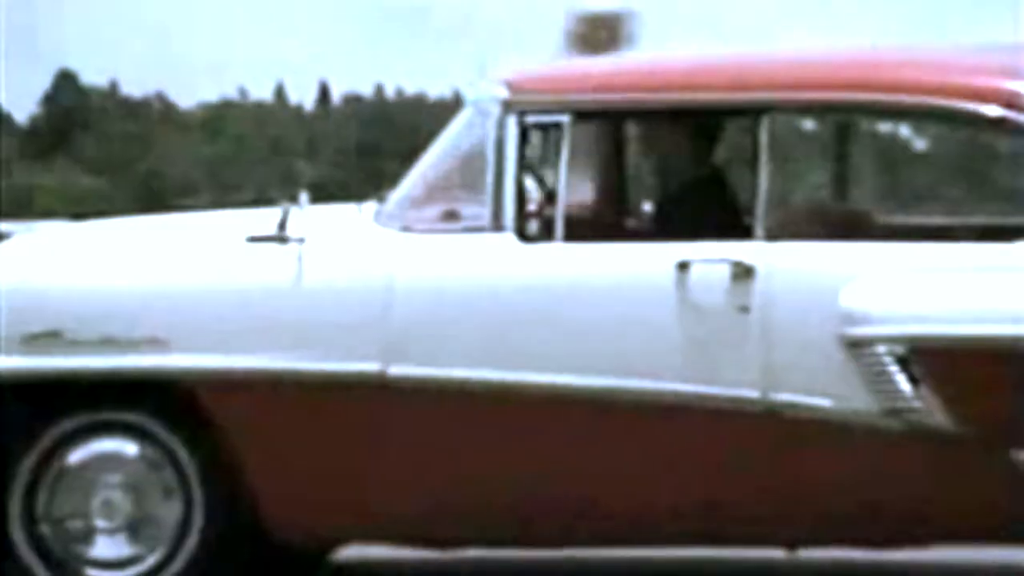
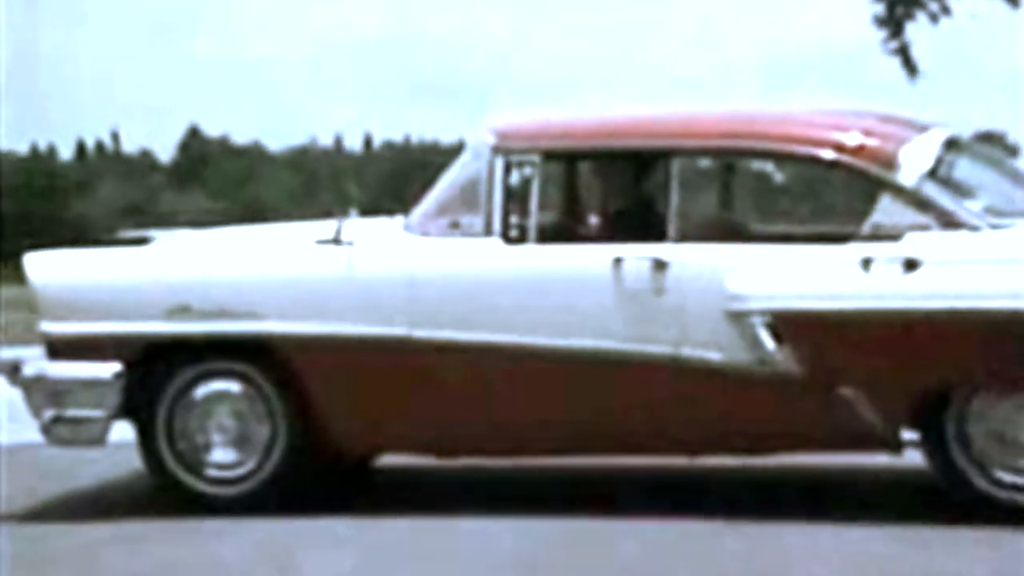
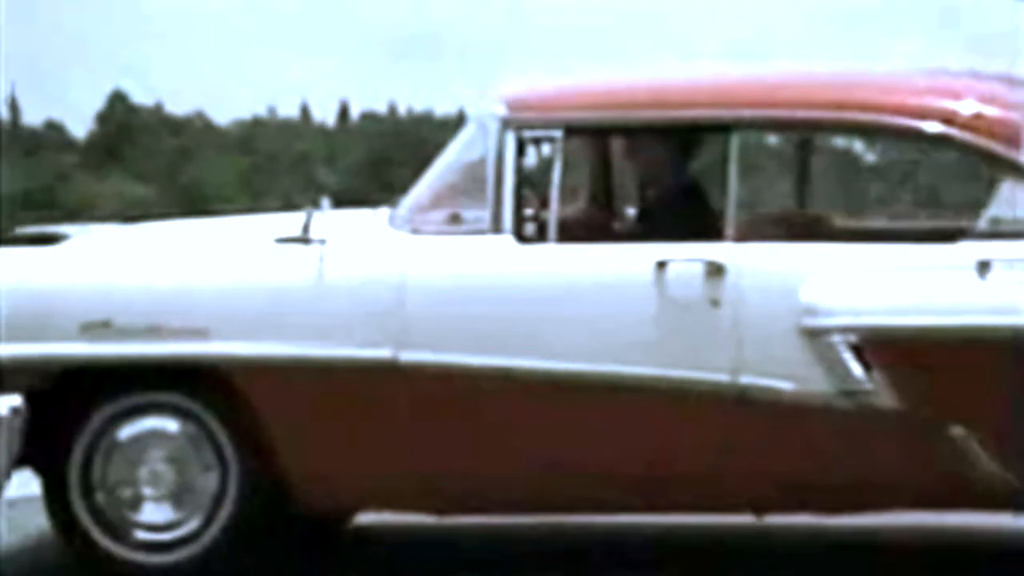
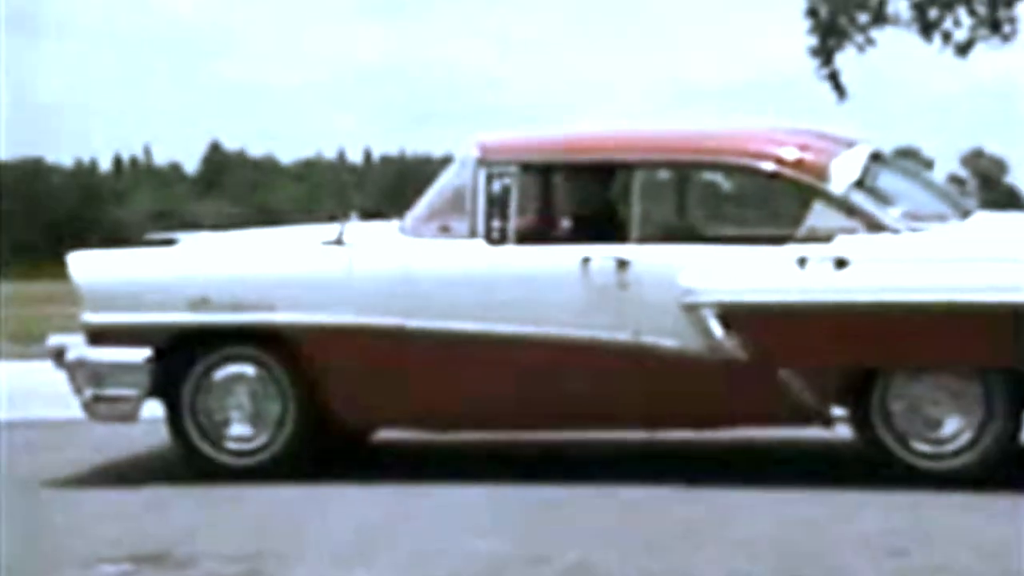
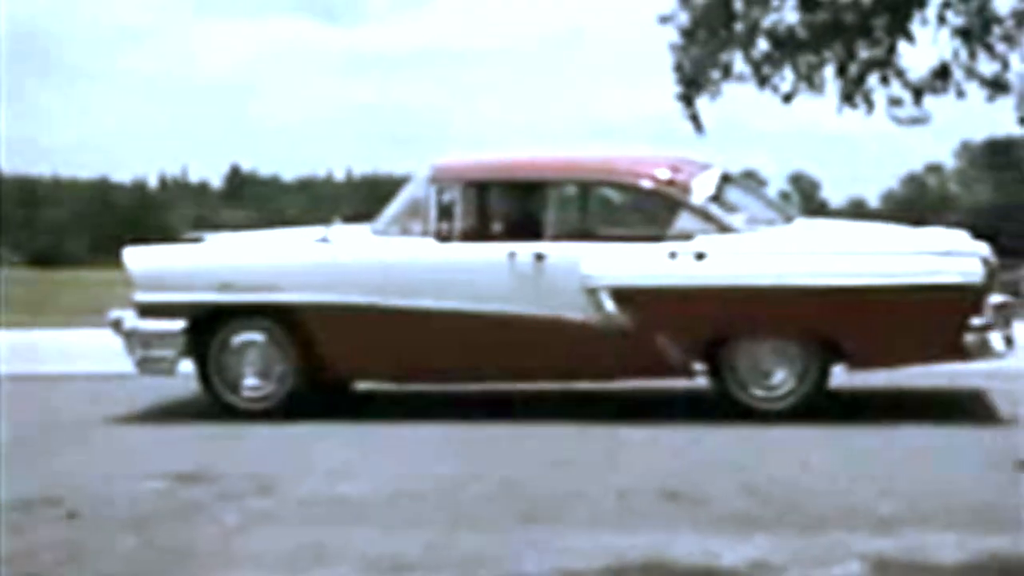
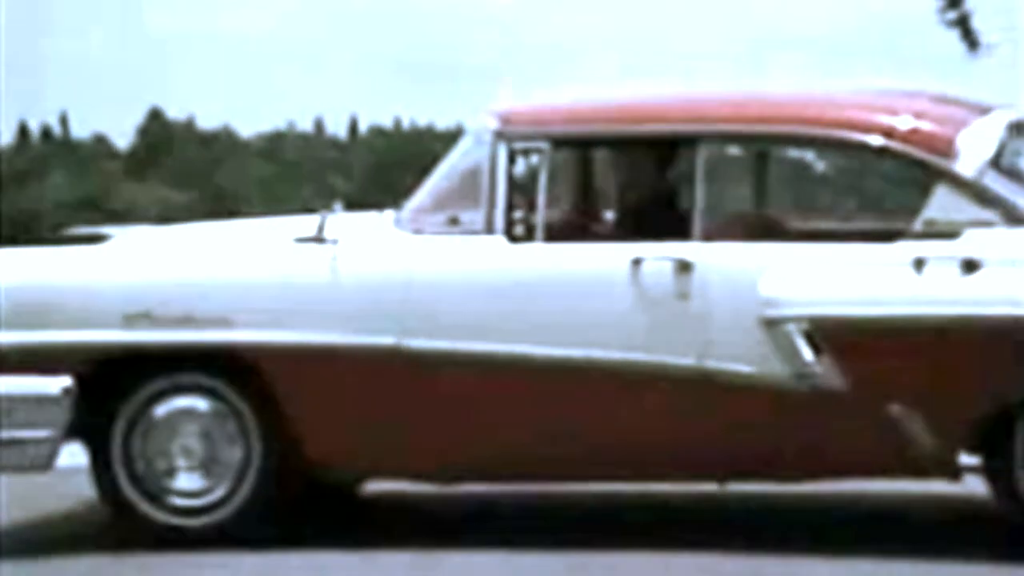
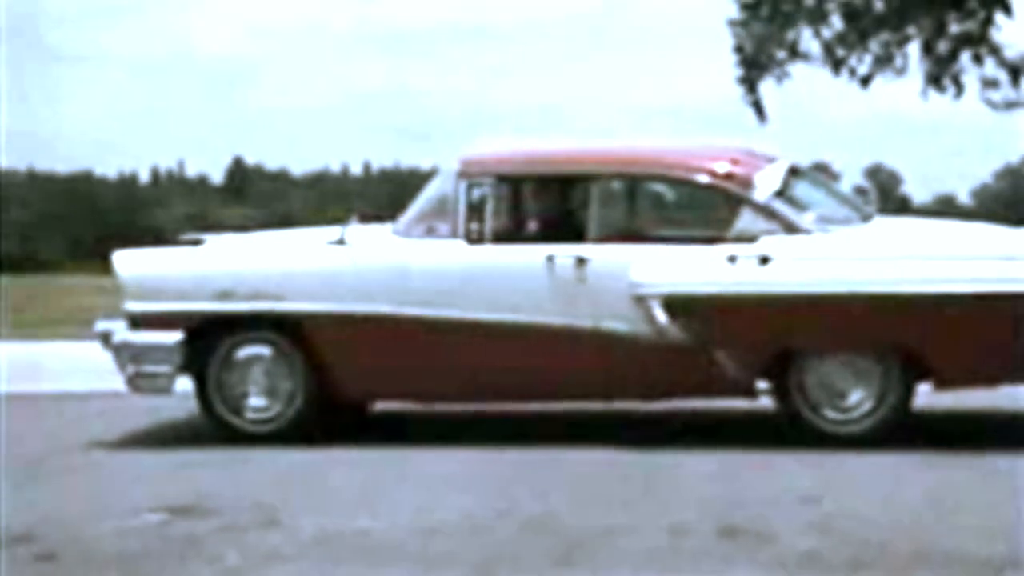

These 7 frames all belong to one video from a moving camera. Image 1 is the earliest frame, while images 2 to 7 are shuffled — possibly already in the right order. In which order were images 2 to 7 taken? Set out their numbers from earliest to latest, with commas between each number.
3, 6, 2, 4, 7, 5
